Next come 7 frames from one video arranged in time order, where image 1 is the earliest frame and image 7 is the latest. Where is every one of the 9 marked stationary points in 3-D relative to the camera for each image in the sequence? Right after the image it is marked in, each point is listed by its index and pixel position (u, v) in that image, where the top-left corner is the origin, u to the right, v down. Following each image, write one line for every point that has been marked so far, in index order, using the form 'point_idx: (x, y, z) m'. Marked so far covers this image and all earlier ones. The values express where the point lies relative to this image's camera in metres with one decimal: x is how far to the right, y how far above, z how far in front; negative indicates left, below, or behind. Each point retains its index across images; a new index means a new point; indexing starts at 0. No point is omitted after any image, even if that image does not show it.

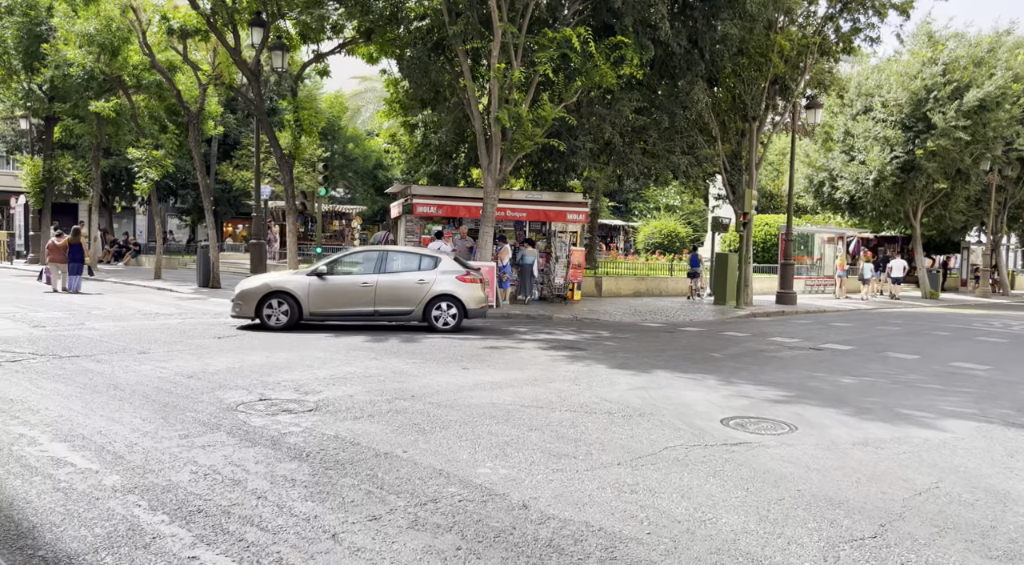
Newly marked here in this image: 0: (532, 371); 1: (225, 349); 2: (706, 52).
0: (+0.2, -0.9, +8.5) m
1: (-3.5, -0.8, +10.2) m
2: (+4.0, +4.7, +17.1) m
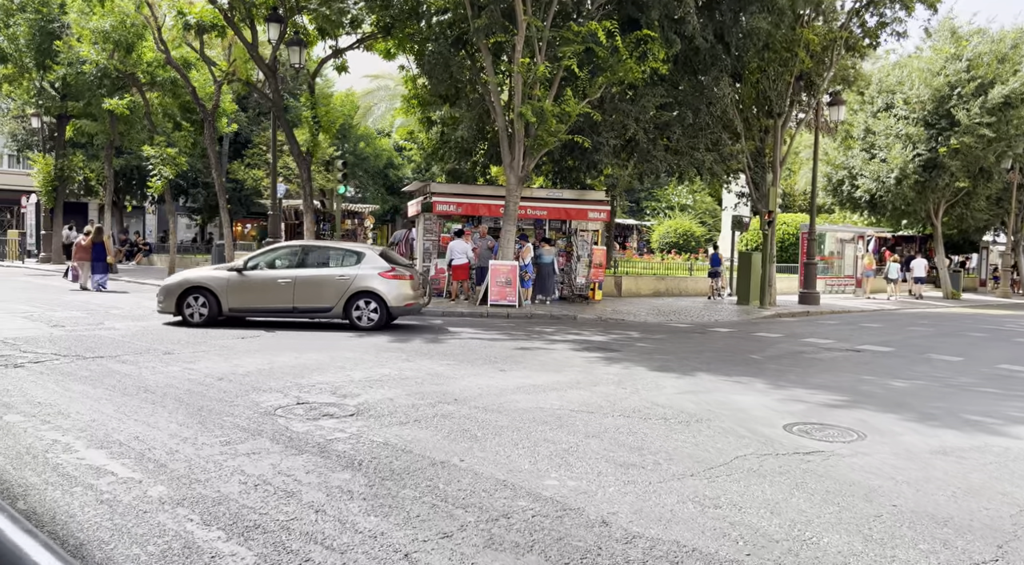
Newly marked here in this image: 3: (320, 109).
0: (+0.6, -0.9, +8.3) m
1: (-3.1, -0.8, +10.0) m
2: (+4.4, +4.7, +16.8) m
3: (-4.6, +4.3, +20.3) m
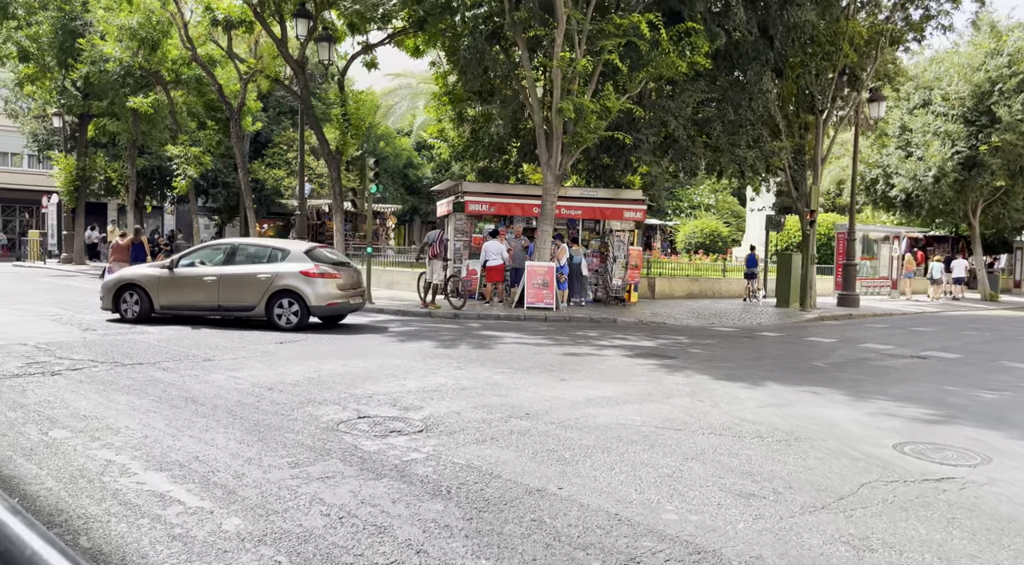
0: (+1.2, -0.9, +7.8) m
1: (-2.5, -0.9, +9.6) m
2: (+5.1, +4.7, +16.3) m
3: (-3.8, +4.3, +19.9) m
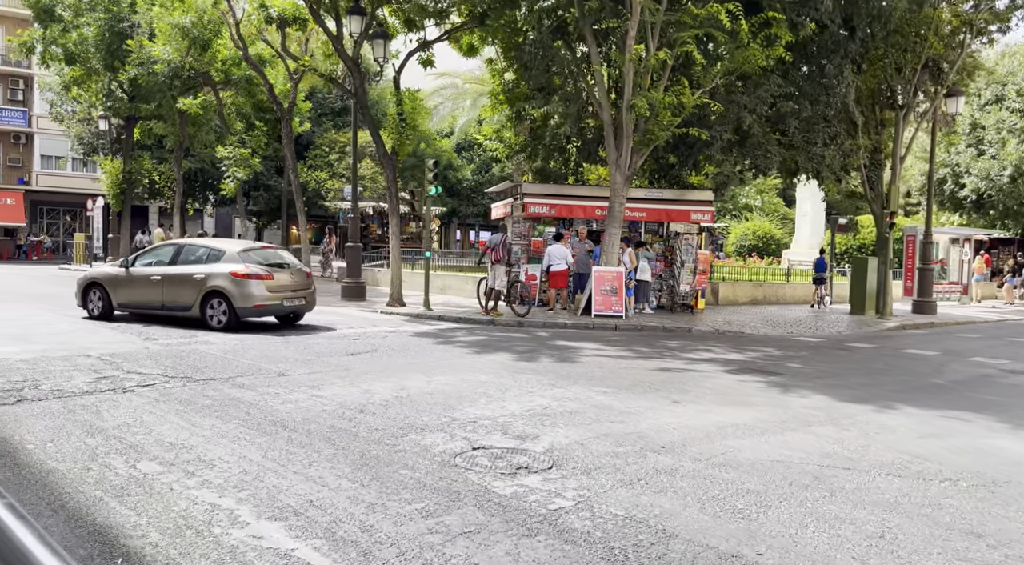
0: (+2.1, -1.0, +7.1) m
1: (-1.5, -1.0, +9.0) m
2: (+6.4, +4.6, +15.4) m
3: (-2.4, +4.1, +19.3) m
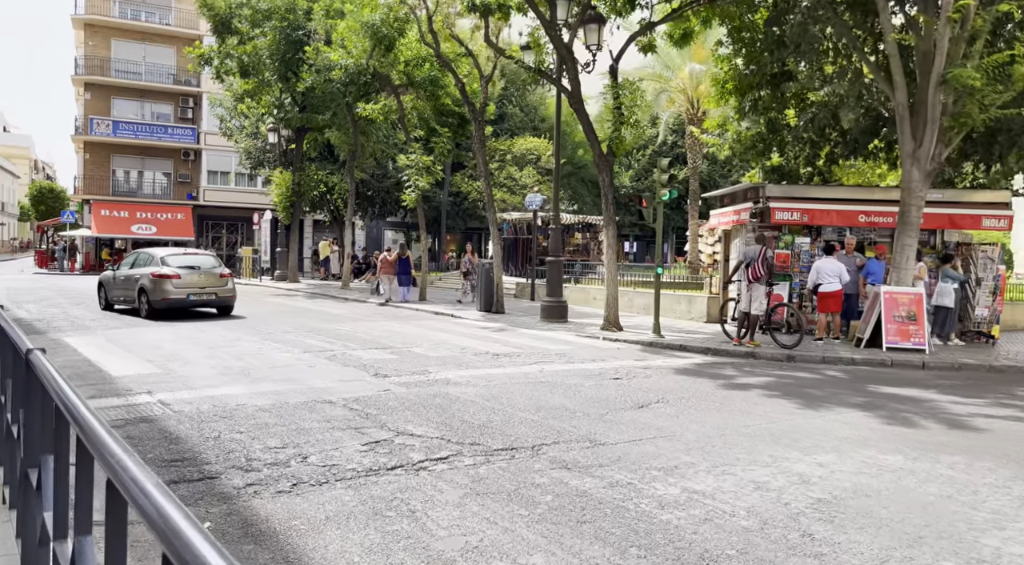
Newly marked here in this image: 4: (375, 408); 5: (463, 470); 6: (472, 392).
0: (+4.9, -1.3, +4.2) m
1: (+1.6, -1.3, +6.6) m
2: (+10.4, +4.2, +11.8) m
3: (+2.3, +3.7, +17.0) m
4: (-1.4, -1.2, +8.5) m
5: (-0.3, -1.3, +5.9) m
6: (-0.4, -1.2, +9.6) m
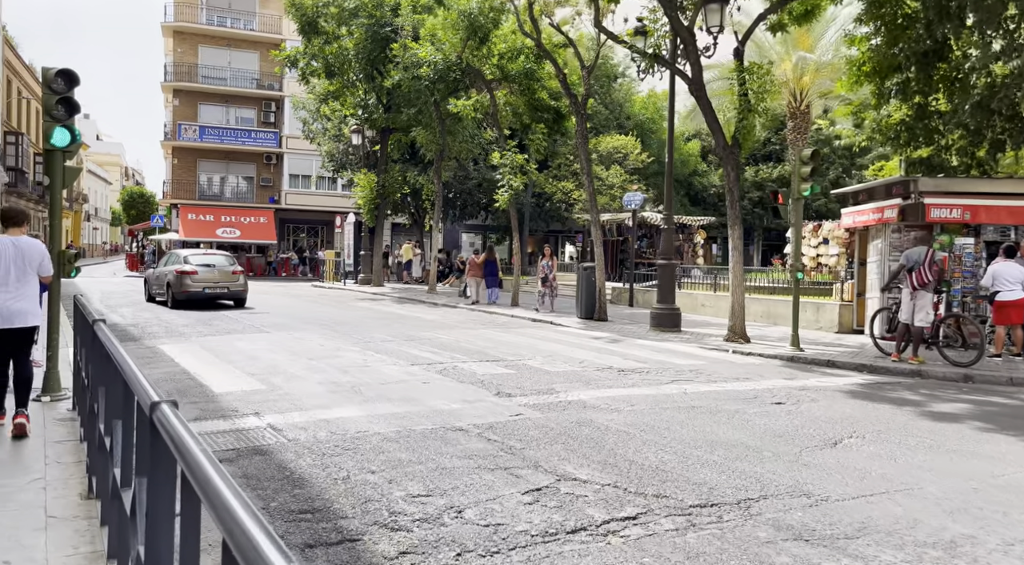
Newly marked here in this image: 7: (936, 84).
0: (+5.9, -1.4, +2.5) m
1: (+2.9, -1.4, +5.1) m
2: (+12.1, +4.1, +9.6) m
3: (+4.4, +3.6, +15.5) m
4: (+0.1, -1.3, +7.3) m
5: (+0.9, -1.4, +4.6) m
6: (+1.1, -1.3, +8.2) m
7: (+7.4, +3.2, +14.5) m
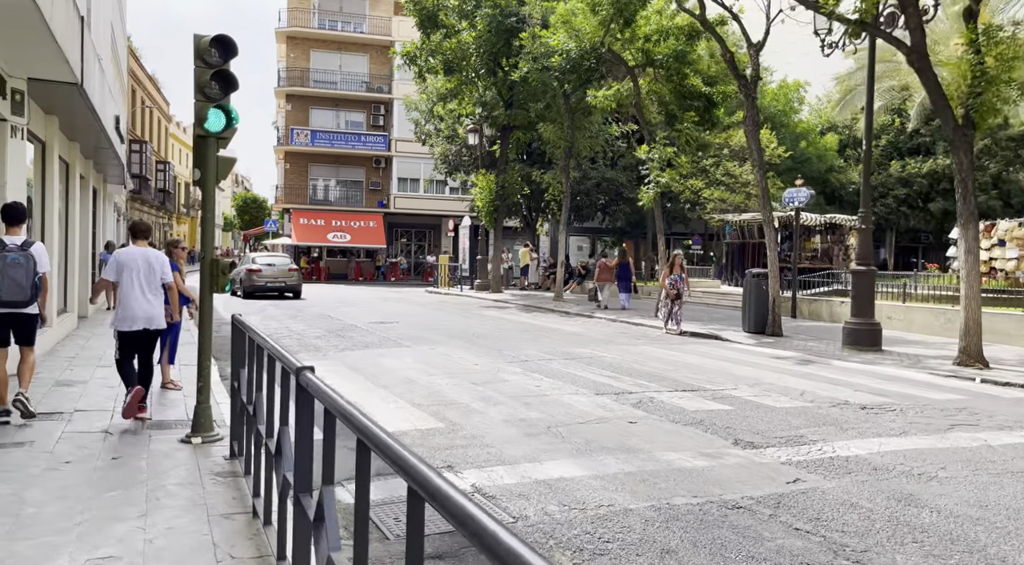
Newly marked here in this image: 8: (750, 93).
0: (+7.3, -1.6, -0.3) m
1: (+4.6, -1.5, +2.7) m
2: (+14.2, +3.9, +6.1) m
3: (+7.3, +3.4, +12.8) m
4: (+2.0, -1.5, +5.1) m
5: (+2.6, -1.5, +2.4) m
6: (+3.2, -1.5, +6.0) m
7: (+10.1, +3.0, +11.5) m
8: (+5.2, +4.0, +18.2) m
